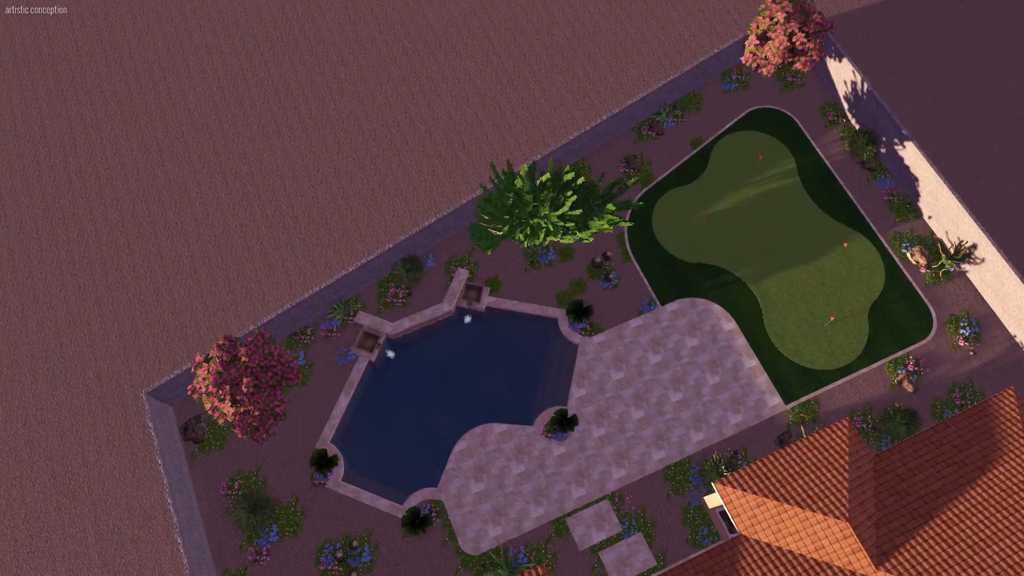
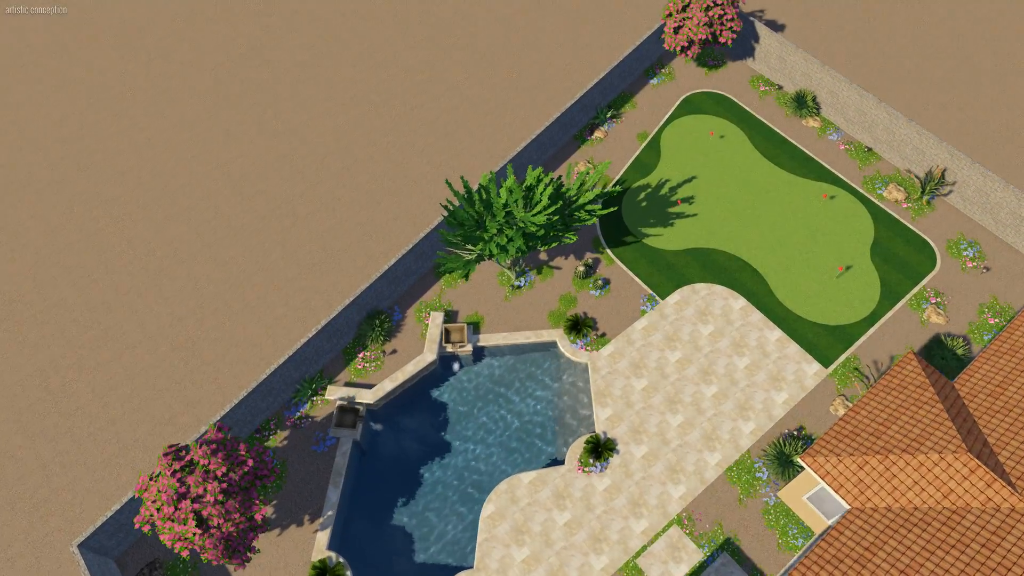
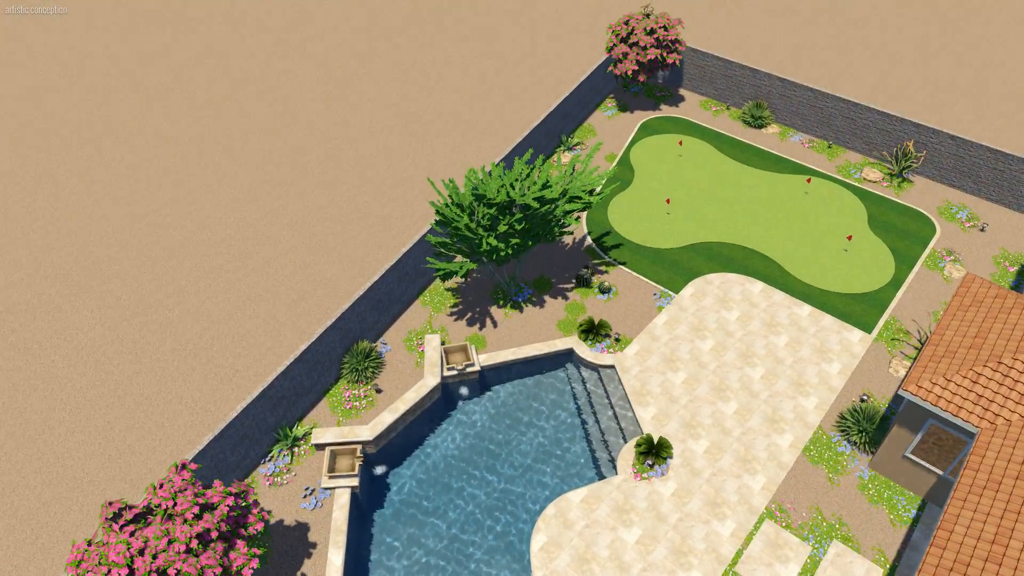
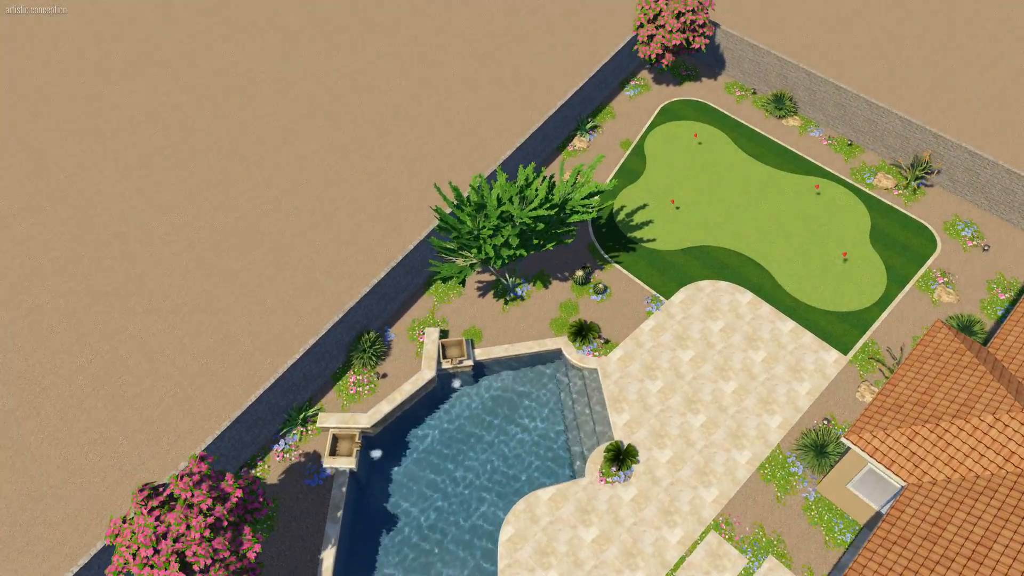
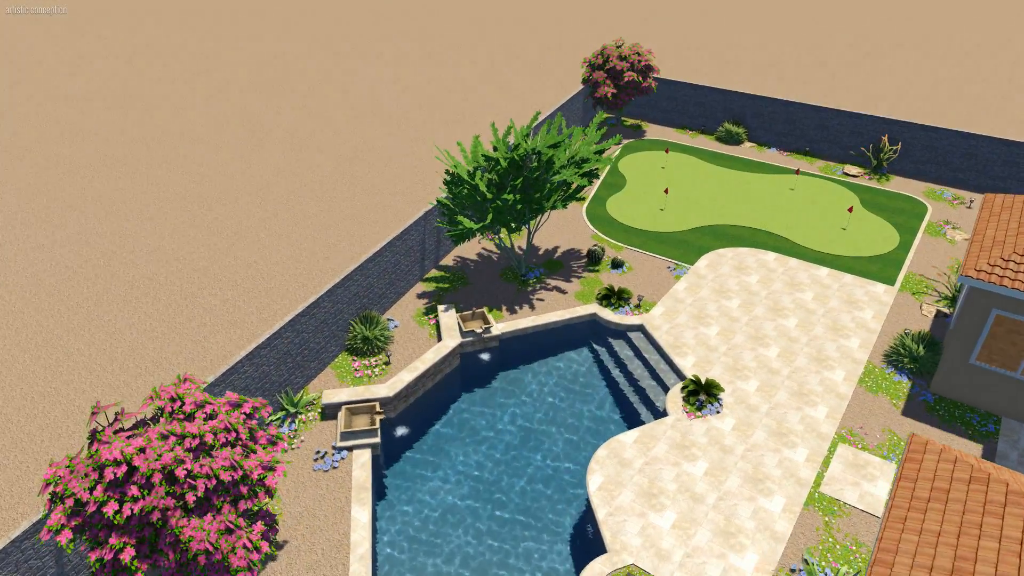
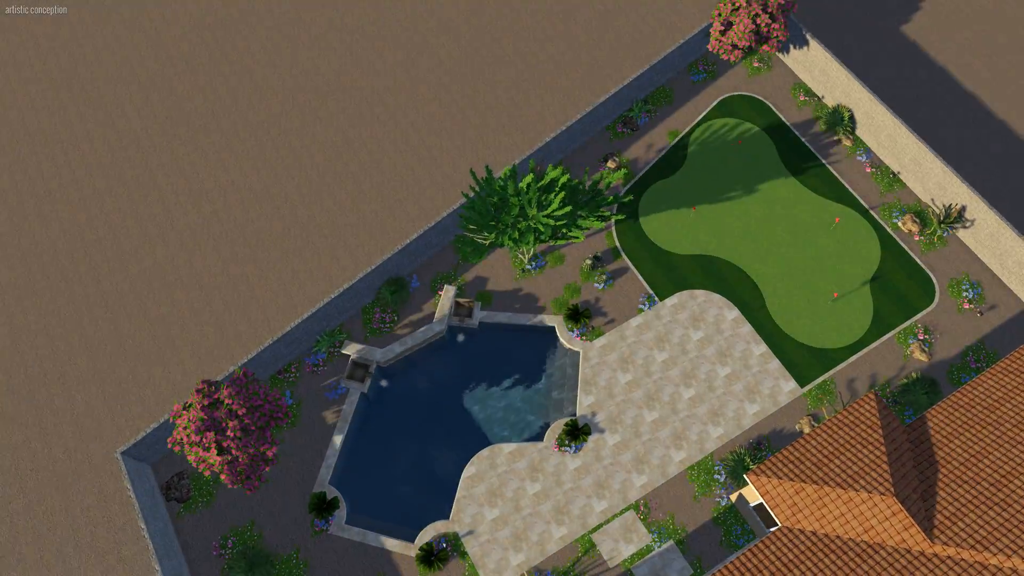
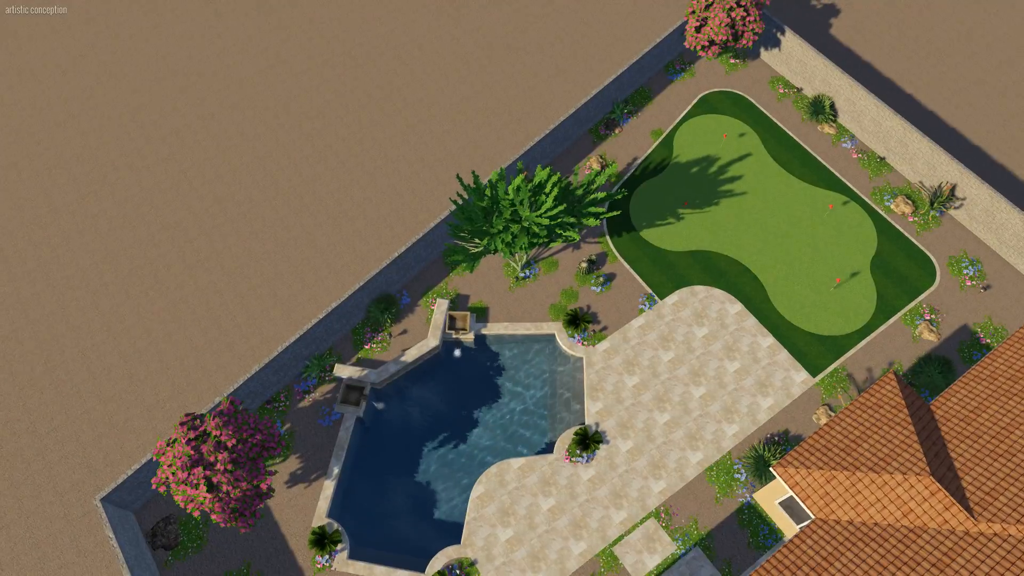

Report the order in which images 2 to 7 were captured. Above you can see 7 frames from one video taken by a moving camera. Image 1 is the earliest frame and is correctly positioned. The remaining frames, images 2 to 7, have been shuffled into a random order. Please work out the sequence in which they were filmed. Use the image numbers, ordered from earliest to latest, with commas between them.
6, 7, 2, 4, 3, 5
